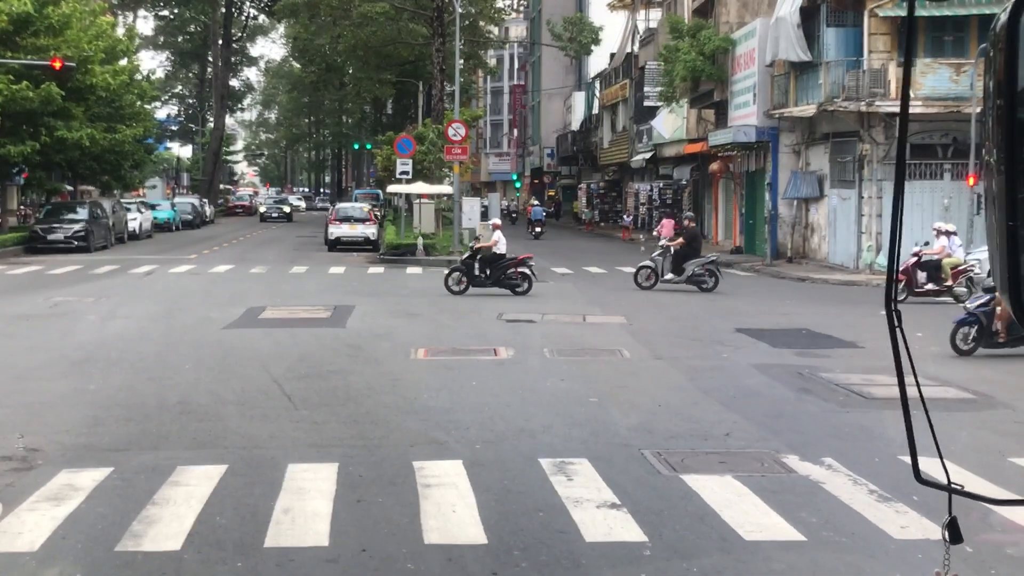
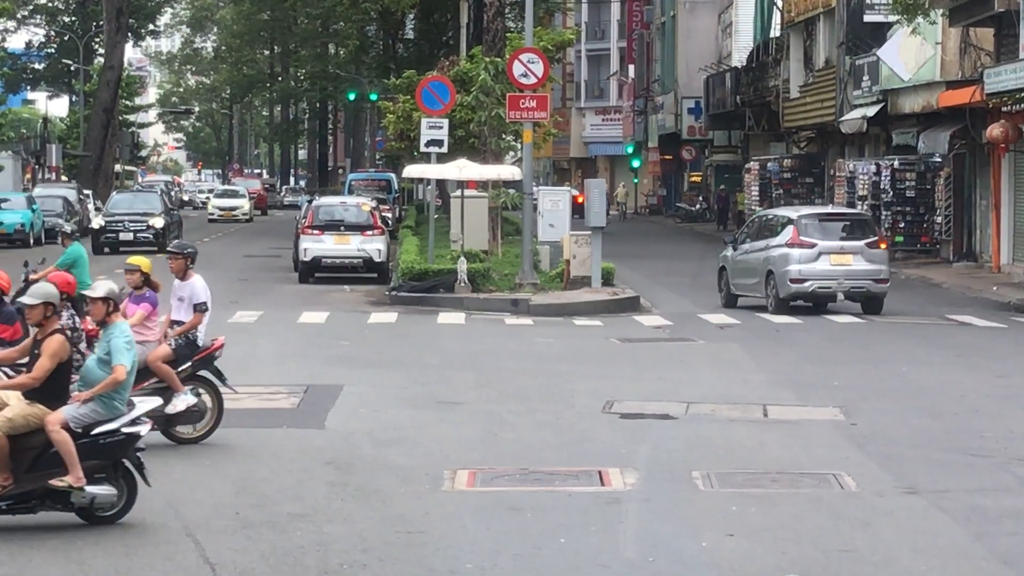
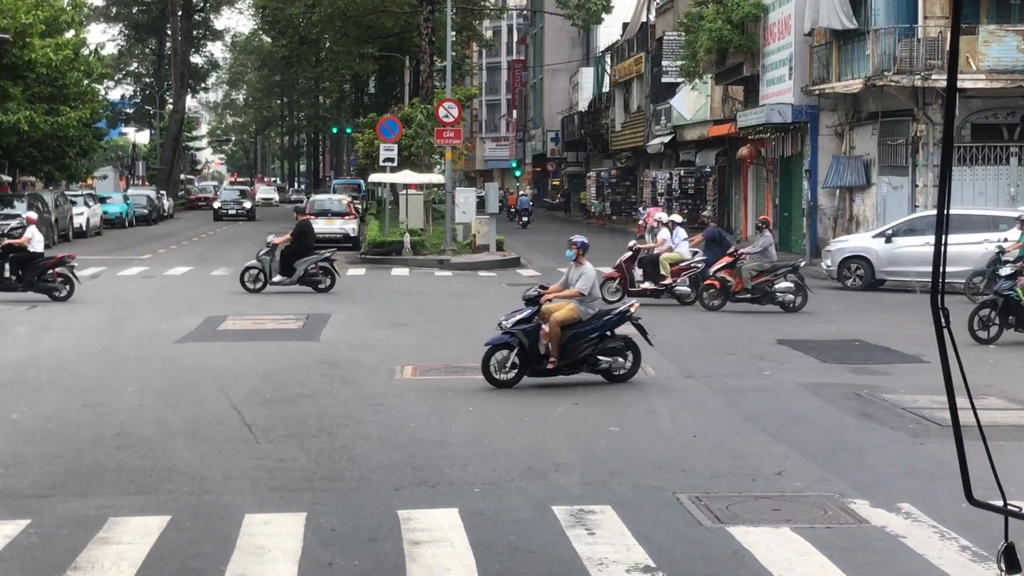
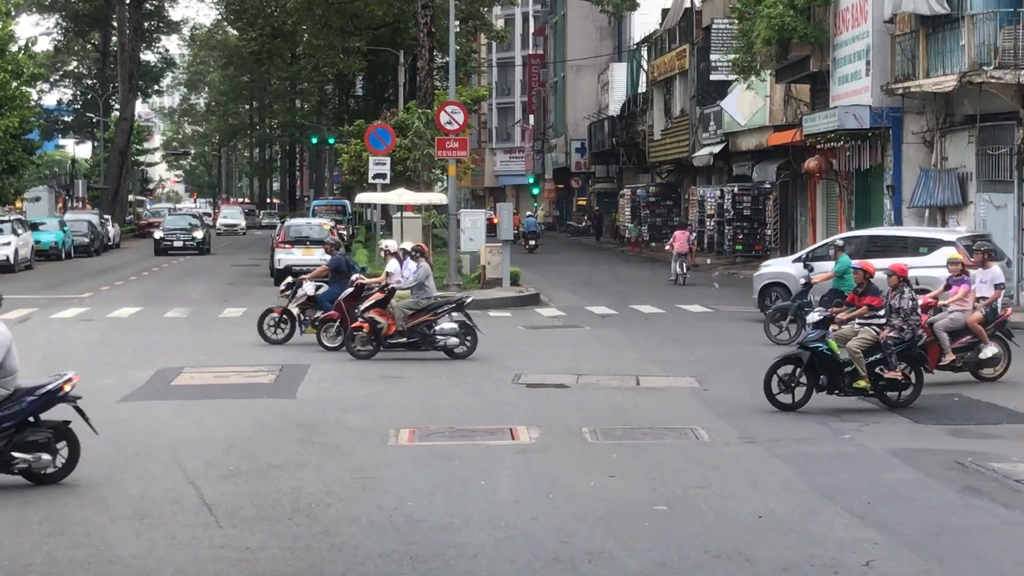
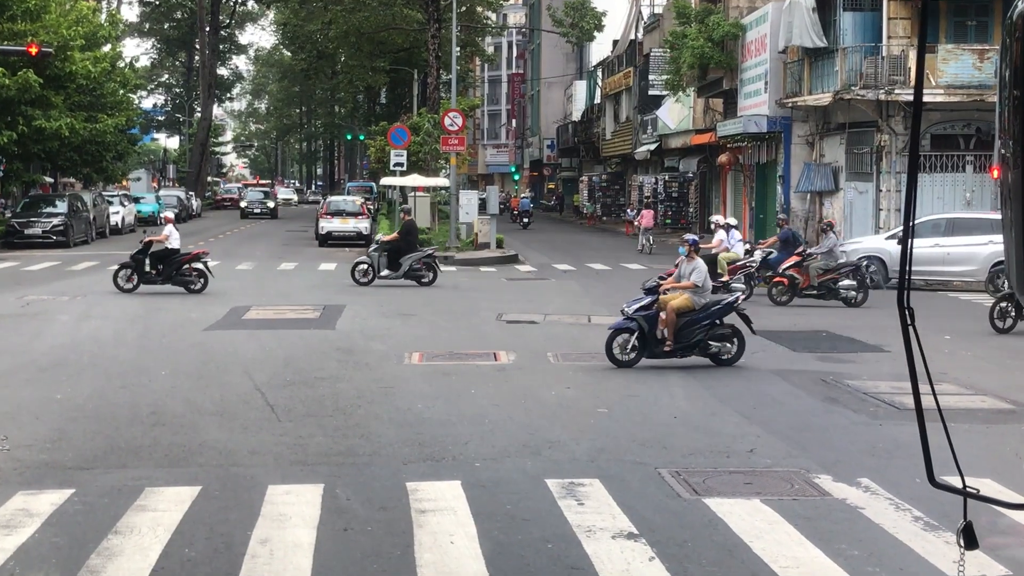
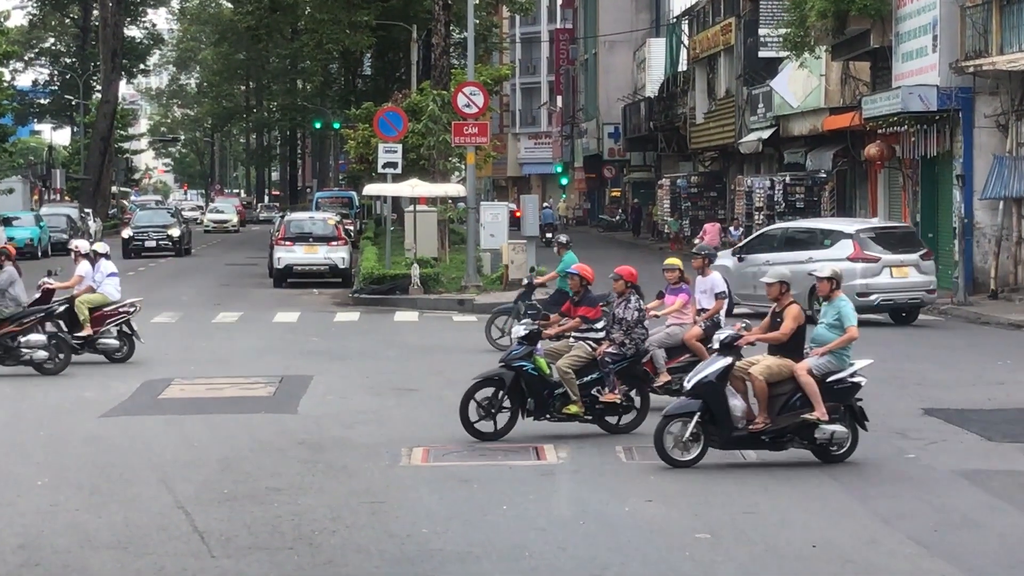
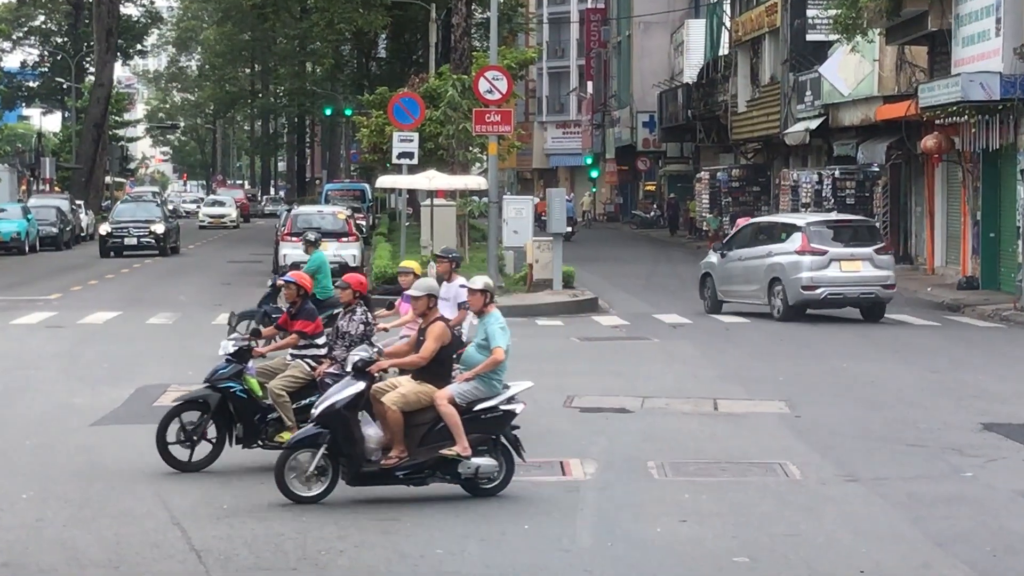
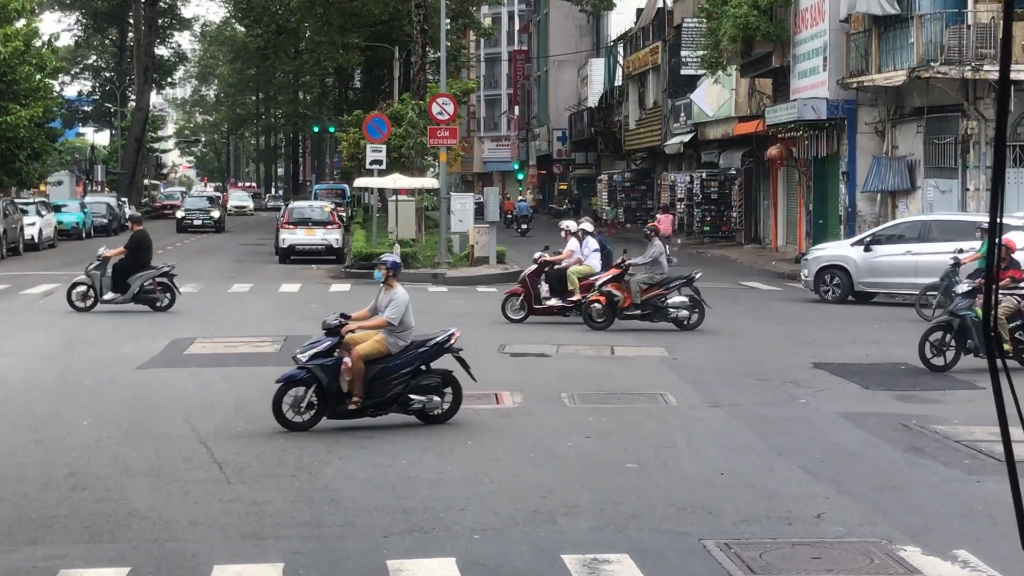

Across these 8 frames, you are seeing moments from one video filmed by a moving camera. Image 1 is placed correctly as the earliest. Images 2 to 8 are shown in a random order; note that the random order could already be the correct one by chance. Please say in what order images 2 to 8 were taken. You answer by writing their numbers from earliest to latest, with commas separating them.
5, 3, 8, 4, 6, 7, 2
